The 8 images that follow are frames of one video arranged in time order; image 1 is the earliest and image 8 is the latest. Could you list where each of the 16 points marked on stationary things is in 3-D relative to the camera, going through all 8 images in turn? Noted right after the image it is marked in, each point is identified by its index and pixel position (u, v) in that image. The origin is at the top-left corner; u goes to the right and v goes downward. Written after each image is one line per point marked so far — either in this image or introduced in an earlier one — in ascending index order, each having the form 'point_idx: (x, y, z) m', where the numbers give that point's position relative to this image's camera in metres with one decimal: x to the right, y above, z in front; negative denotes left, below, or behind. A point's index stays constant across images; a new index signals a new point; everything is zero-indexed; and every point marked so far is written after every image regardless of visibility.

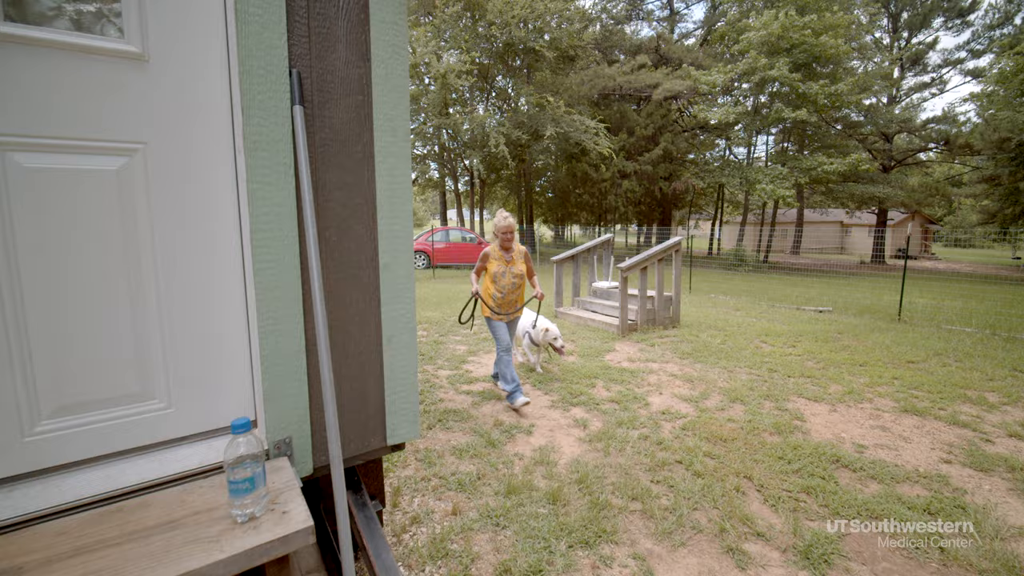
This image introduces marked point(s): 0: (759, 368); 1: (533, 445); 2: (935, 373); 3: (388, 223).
0: (+3.0, -1.0, +5.2) m
1: (+0.2, -1.2, +3.3) m
2: (+5.3, -1.0, +5.3) m
3: (-0.4, +0.2, +1.4) m
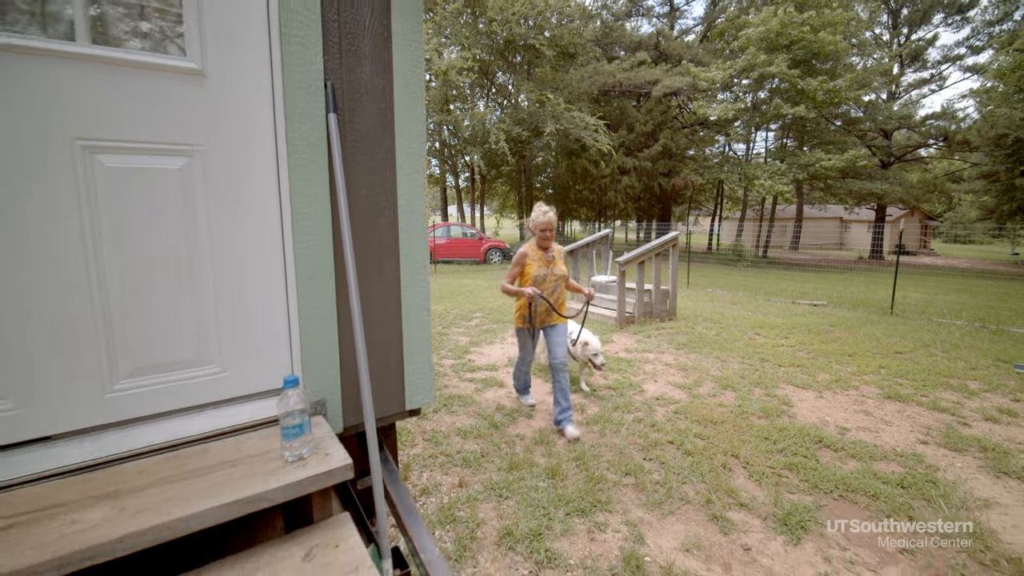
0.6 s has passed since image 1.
0: (+3.0, -0.9, +5.4) m
1: (+0.2, -1.2, +3.5) m
2: (+5.3, -0.9, +5.5) m
3: (-0.4, +0.3, +1.6) m
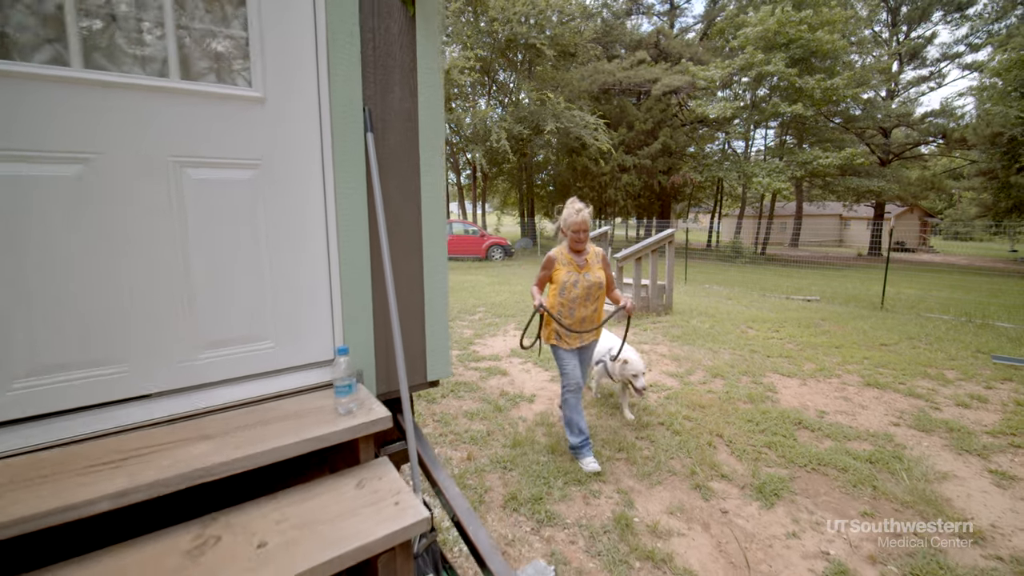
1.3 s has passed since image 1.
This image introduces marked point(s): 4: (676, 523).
0: (+3.1, -0.8, +5.7) m
1: (+0.2, -1.1, +3.8) m
2: (+5.3, -0.9, +5.7) m
3: (-0.4, +0.3, +1.9) m
4: (+1.0, -1.4, +2.5) m
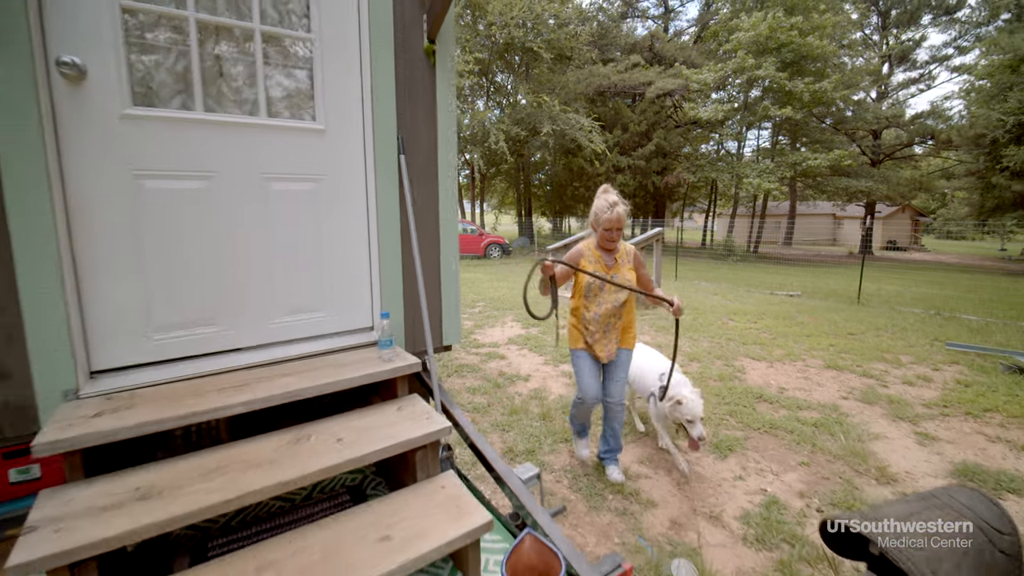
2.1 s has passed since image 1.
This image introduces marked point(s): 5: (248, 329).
0: (+3.0, -0.7, +6.2) m
1: (+0.2, -1.0, +4.3) m
2: (+5.3, -0.8, +6.3) m
3: (-0.4, +0.4, +2.4) m
4: (+0.9, -1.3, +3.0) m
5: (-1.2, -0.2, +1.9) m
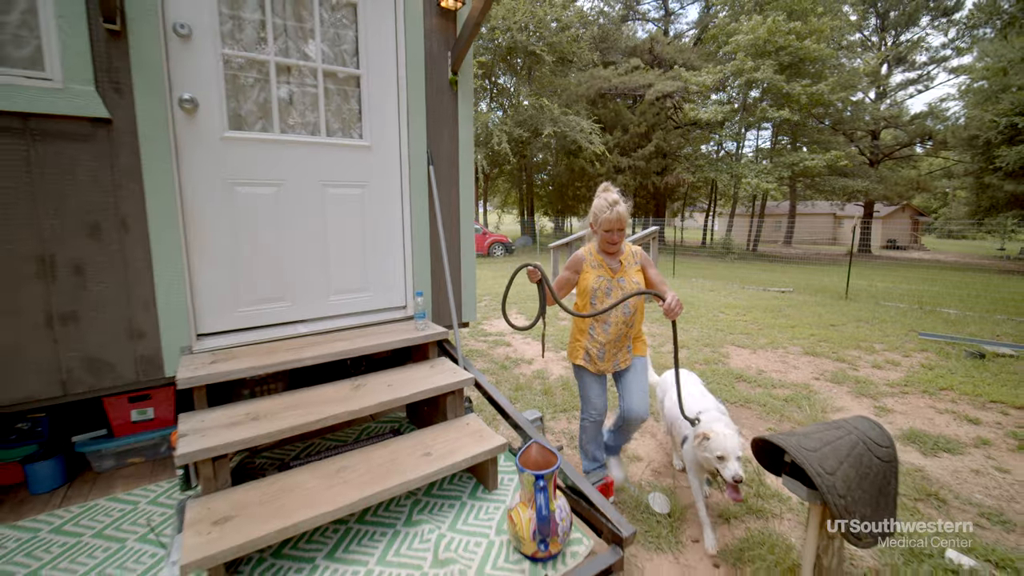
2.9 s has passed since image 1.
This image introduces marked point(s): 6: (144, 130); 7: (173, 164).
0: (+3.1, -0.6, +6.7) m
1: (+0.2, -0.9, +4.8) m
2: (+5.3, -0.7, +6.7) m
3: (-0.3, +0.5, +2.9) m
4: (+1.0, -1.2, +3.5) m
5: (-1.1, -0.1, +2.4) m
6: (-1.7, +0.7, +1.9) m
7: (-1.6, +0.6, +2.0) m
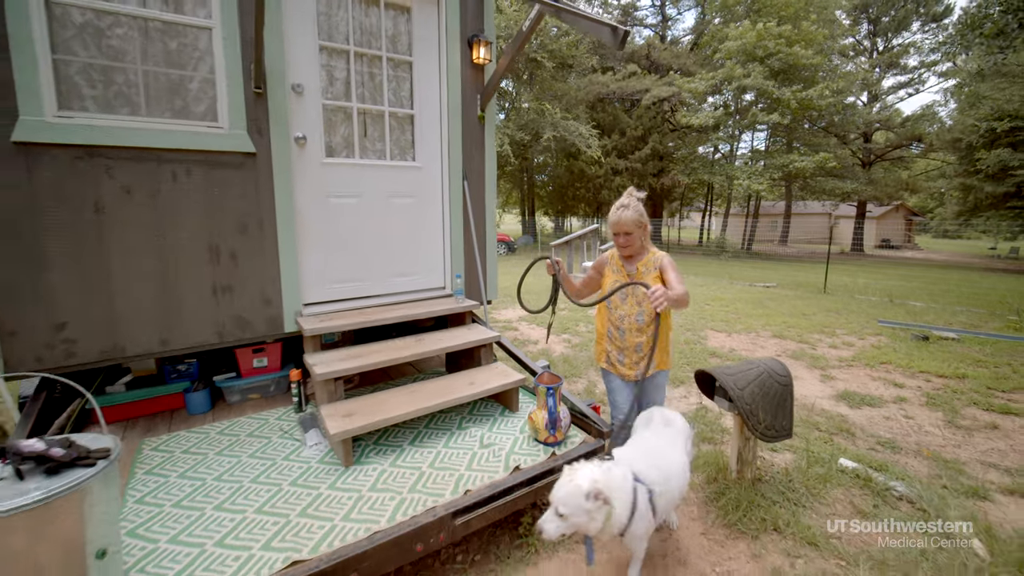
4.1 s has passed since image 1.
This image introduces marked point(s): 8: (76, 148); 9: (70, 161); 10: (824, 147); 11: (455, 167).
0: (+3.2, -0.5, +7.5) m
1: (+0.3, -0.8, +5.7) m
2: (+5.4, -0.6, +7.6) m
3: (-0.2, +0.6, +3.7) m
4: (+1.1, -1.1, +4.3) m
5: (-1.0, 0.0, +3.3) m
6: (-1.5, +0.8, +2.8) m
7: (-1.5, +0.7, +2.8) m
8: (-2.3, +0.7, +2.2) m
9: (-2.3, +0.7, +2.2) m
10: (+14.5, +6.6, +19.7) m
11: (-0.5, +1.0, +3.5) m
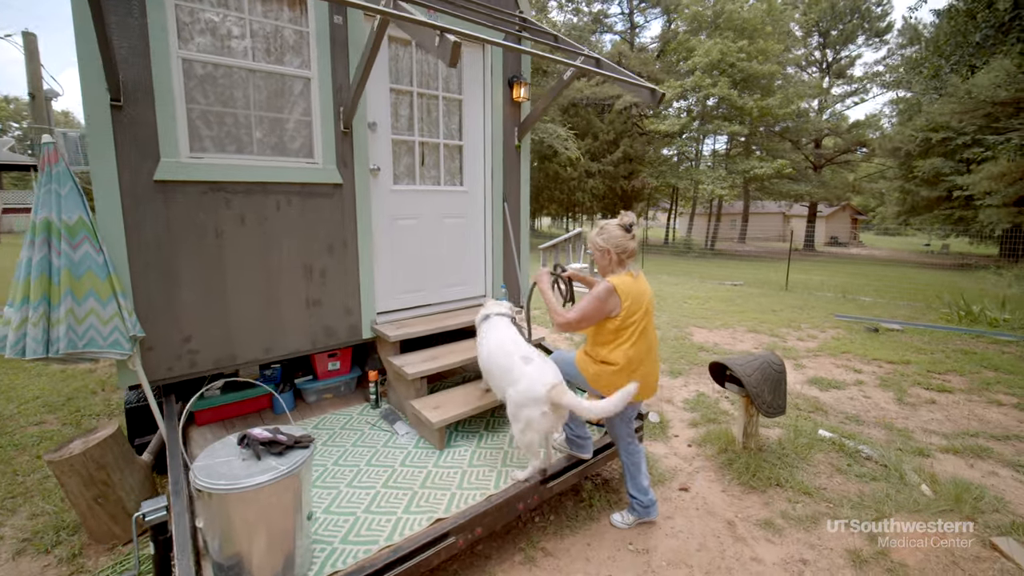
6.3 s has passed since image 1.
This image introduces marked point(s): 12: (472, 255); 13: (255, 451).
0: (+3.2, -0.5, +8.3) m
1: (+0.5, -0.8, +6.2) m
2: (+5.4, -0.5, +8.5) m
3: (+0.1, +0.5, +4.2) m
4: (+1.4, -1.1, +4.9) m
5: (-0.7, -0.1, +3.7) m
6: (-1.2, +0.7, +3.2) m
7: (-1.1, +0.6, +3.2) m
8: (-1.9, +0.6, +2.6) m
9: (-1.9, +0.6, +2.6) m
10: (+13.4, +6.8, +21.3) m
11: (-0.2, +0.9, +4.0) m
12: (-0.4, +0.3, +3.9) m
13: (-1.1, -0.7, +1.8) m
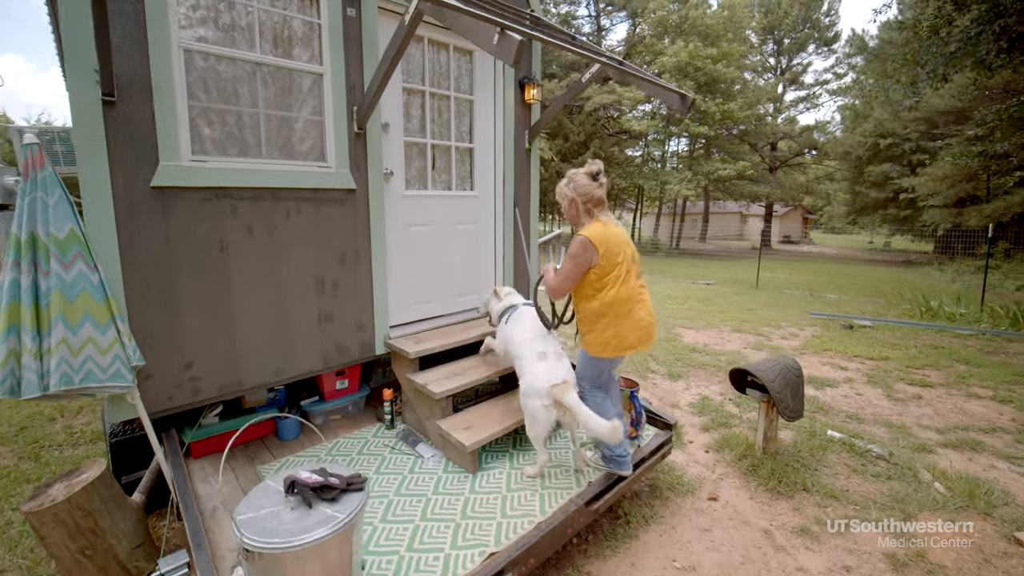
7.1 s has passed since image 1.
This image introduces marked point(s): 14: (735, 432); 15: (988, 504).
0: (+3.0, -0.5, +8.4) m
1: (+0.5, -0.9, +6.1) m
2: (+5.2, -0.5, +8.8) m
3: (+0.2, +0.5, +4.1) m
4: (+1.4, -1.2, +4.9) m
5: (-0.5, -0.1, +3.5) m
6: (-1.0, +0.6, +2.9) m
7: (-0.9, +0.5, +3.0) m
8: (-1.7, +0.5, +2.3) m
9: (-1.7, +0.5, +2.3) m
10: (+12.0, +6.9, +22.1) m
11: (-0.1, +0.8, +3.8) m
12: (-0.3, +0.2, +3.7) m
13: (-0.8, -0.8, +1.5) m
14: (+2.0, -1.3, +3.9) m
15: (+3.3, -1.5, +2.9) m
